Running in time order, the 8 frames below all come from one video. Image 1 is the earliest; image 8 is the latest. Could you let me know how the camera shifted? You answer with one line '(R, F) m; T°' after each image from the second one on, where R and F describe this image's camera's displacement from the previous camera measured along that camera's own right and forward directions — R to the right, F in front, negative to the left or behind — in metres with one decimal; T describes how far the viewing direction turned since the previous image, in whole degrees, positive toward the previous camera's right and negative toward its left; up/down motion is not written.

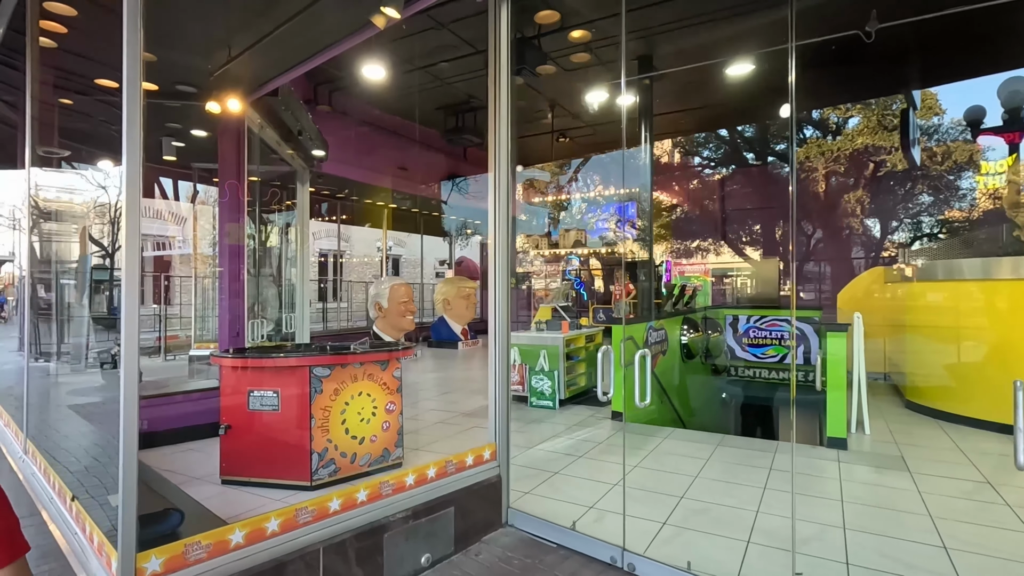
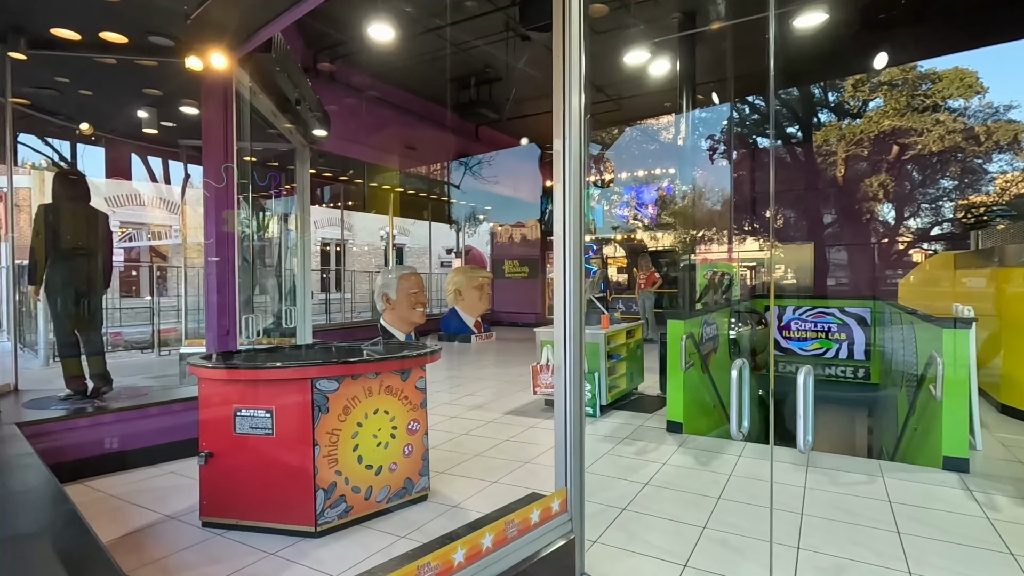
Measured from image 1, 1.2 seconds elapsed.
(-0.2, +0.7) m; 0°
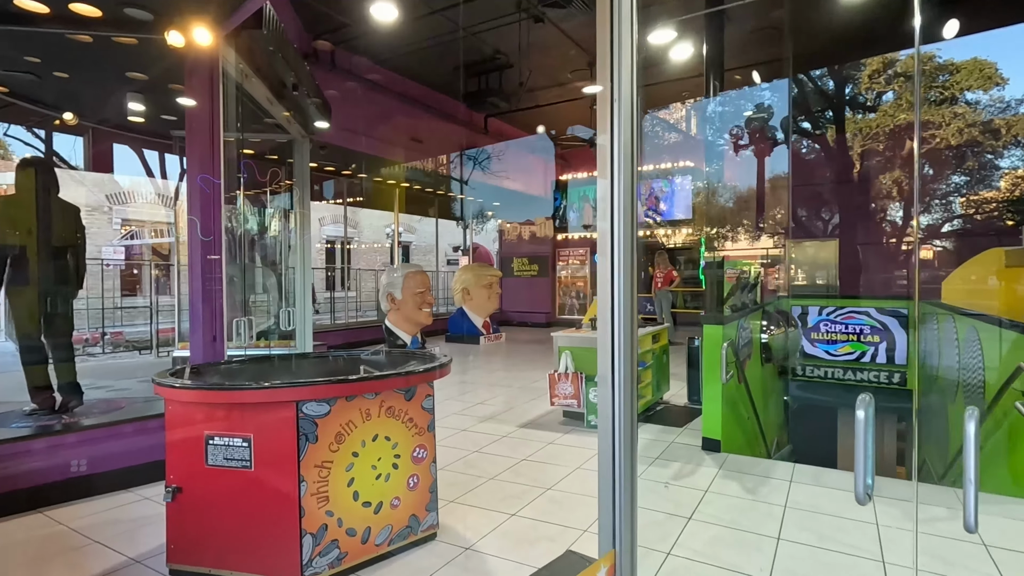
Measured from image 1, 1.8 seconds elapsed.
(-0.1, +0.4) m; -1°
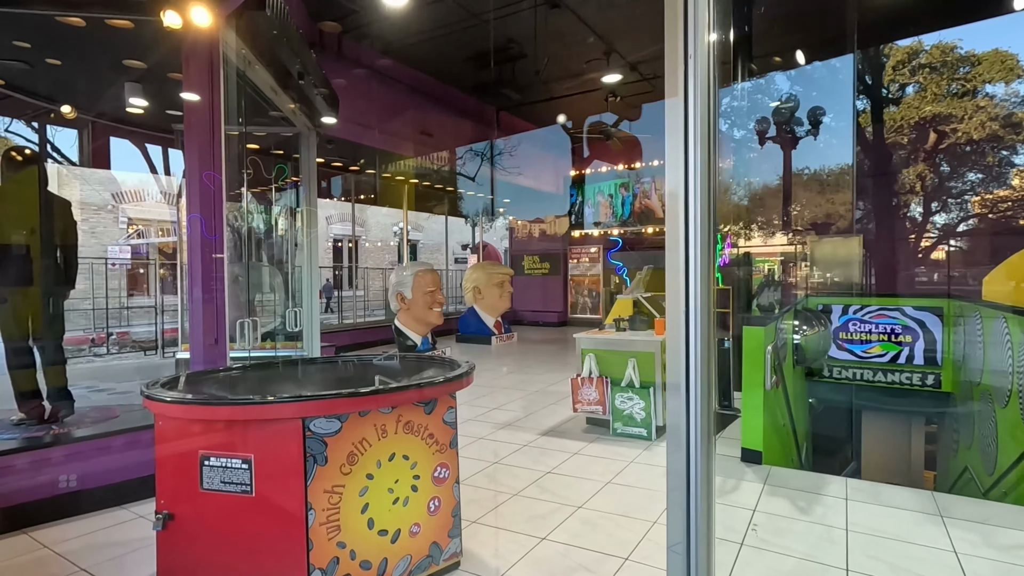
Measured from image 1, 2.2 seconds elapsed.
(-0.1, +0.3) m; -1°
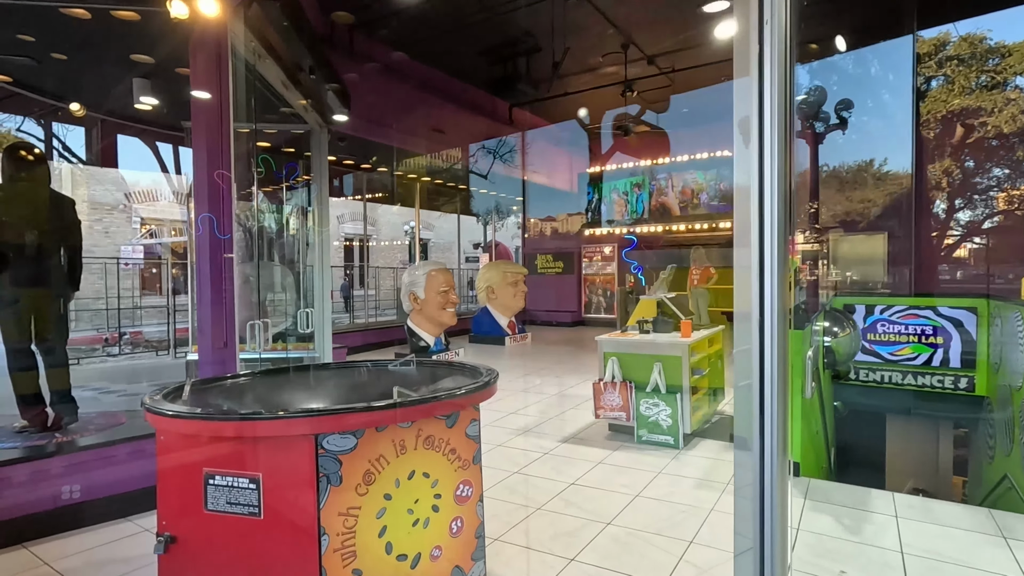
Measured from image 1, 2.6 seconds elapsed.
(-0.1, +0.2) m; -1°
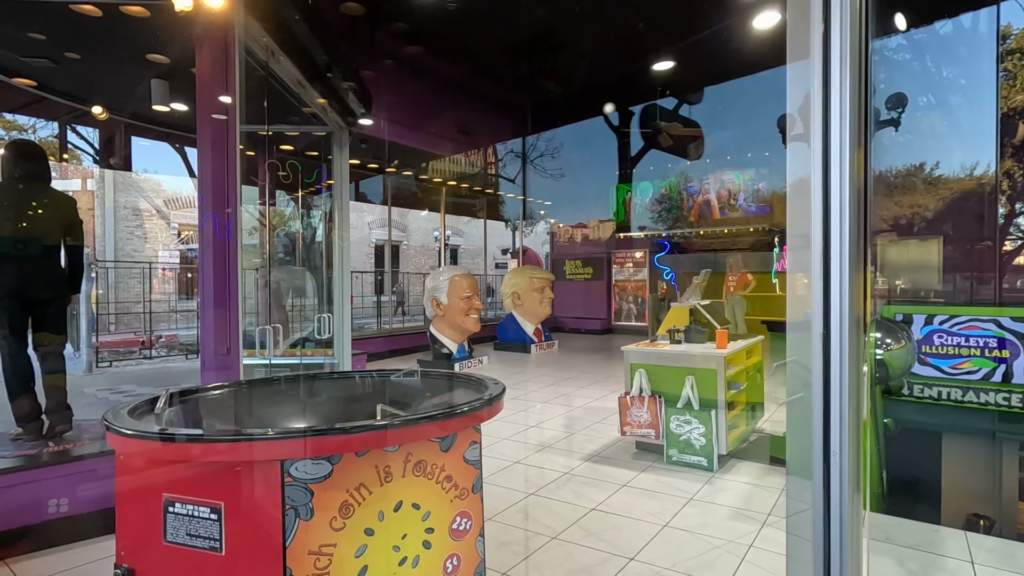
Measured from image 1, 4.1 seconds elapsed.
(+0.1, +0.2) m; -3°
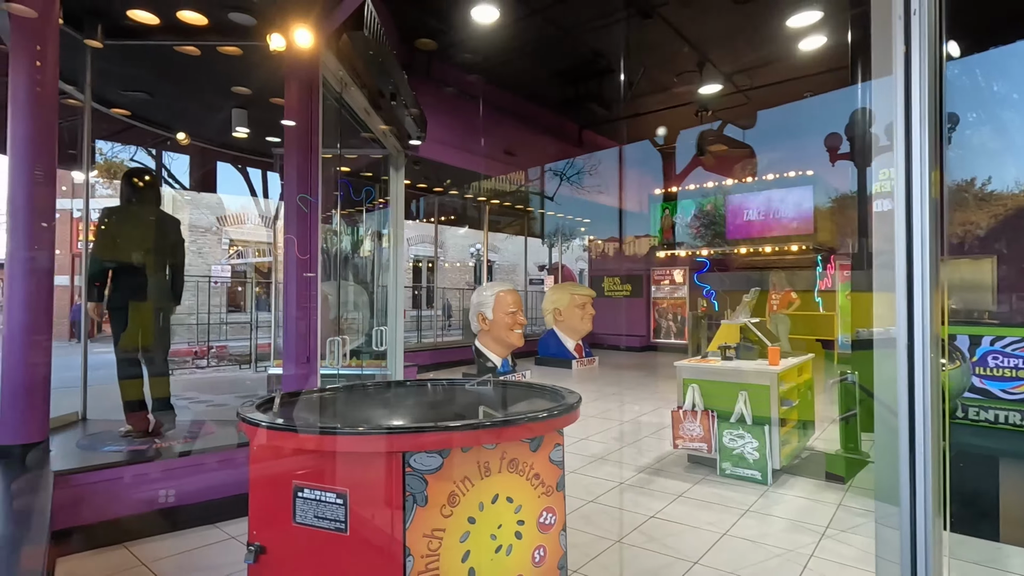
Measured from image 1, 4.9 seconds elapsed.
(-0.2, -0.2) m; -3°
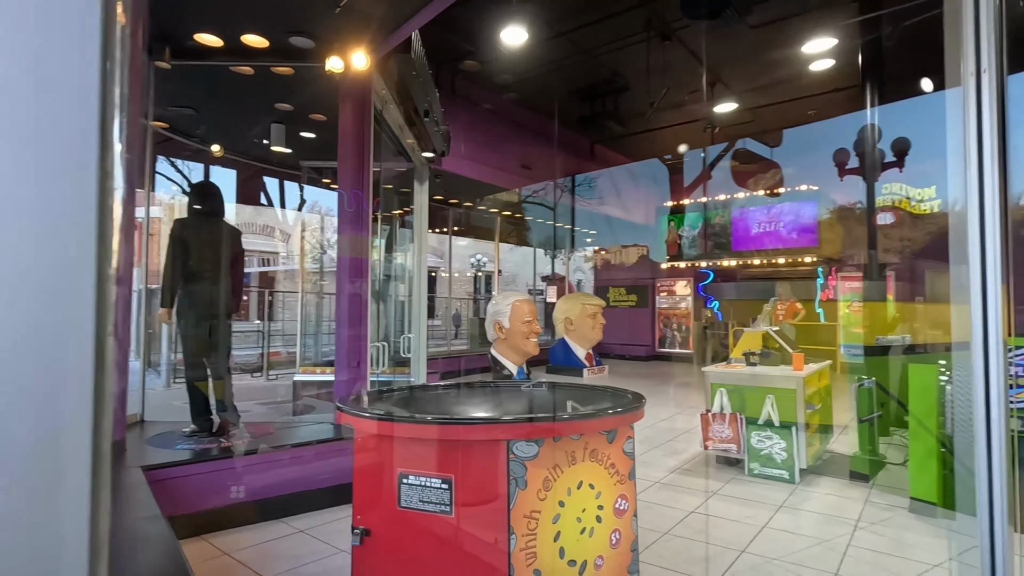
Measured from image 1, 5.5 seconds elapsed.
(-0.3, -0.2) m; +1°
